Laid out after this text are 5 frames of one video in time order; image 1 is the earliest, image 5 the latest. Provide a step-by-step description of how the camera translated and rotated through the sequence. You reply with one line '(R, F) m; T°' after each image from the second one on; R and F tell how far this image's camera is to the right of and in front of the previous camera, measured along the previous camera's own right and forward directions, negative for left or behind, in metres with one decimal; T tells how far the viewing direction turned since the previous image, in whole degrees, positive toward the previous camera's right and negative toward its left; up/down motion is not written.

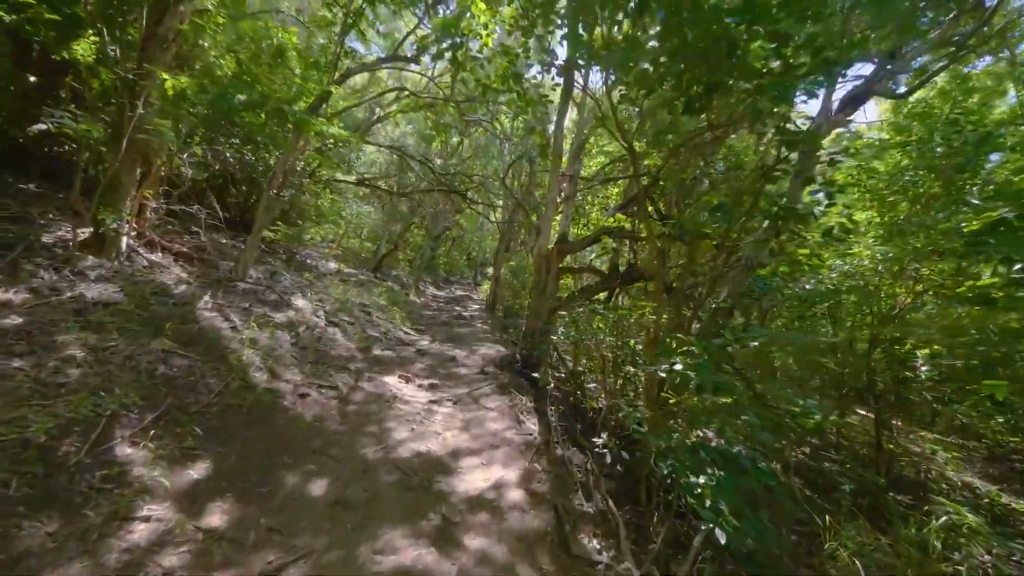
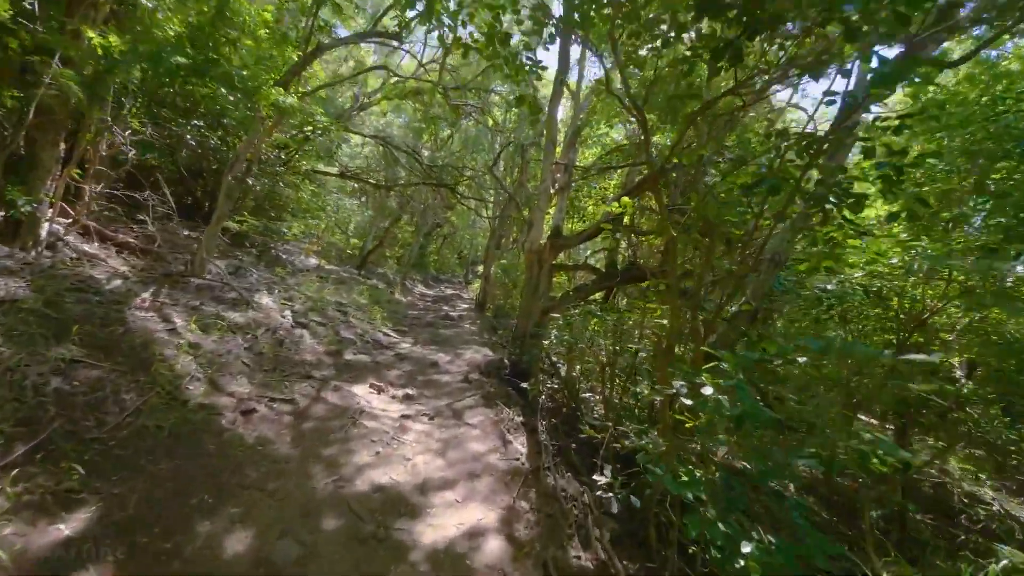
(+0.1, +0.6) m; +1°
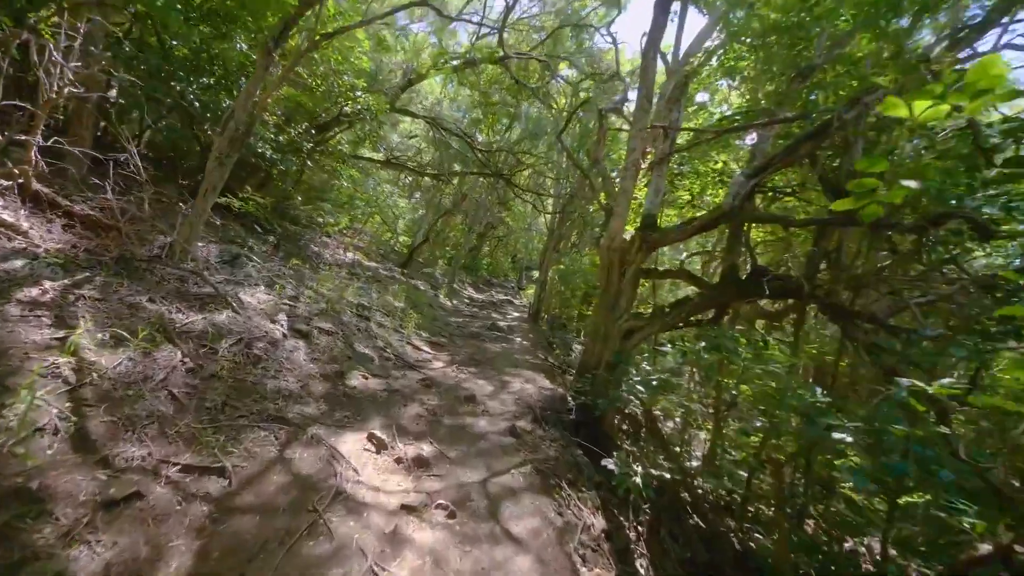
(-0.2, +1.7) m; -7°
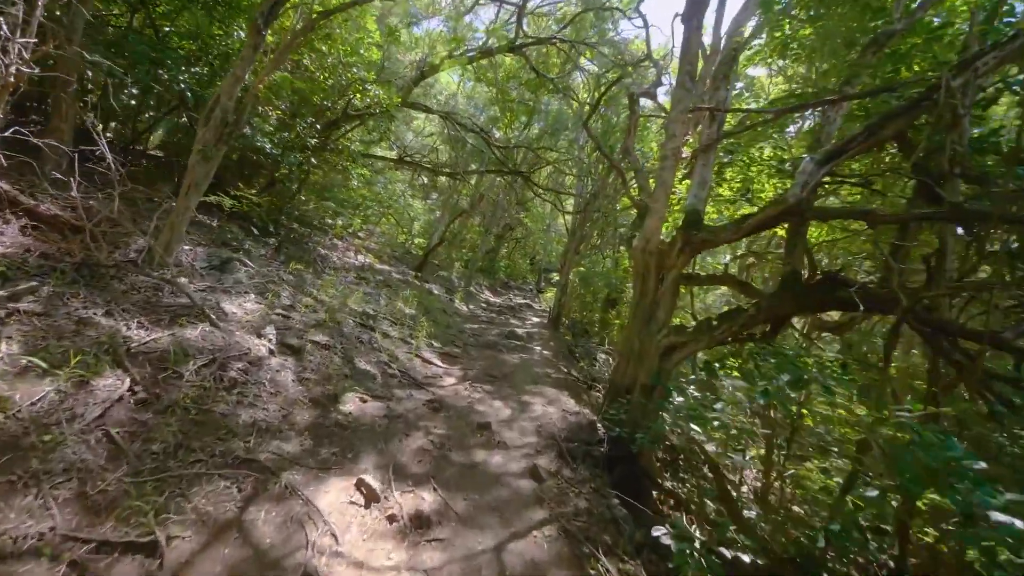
(0.0, +0.6) m; -2°
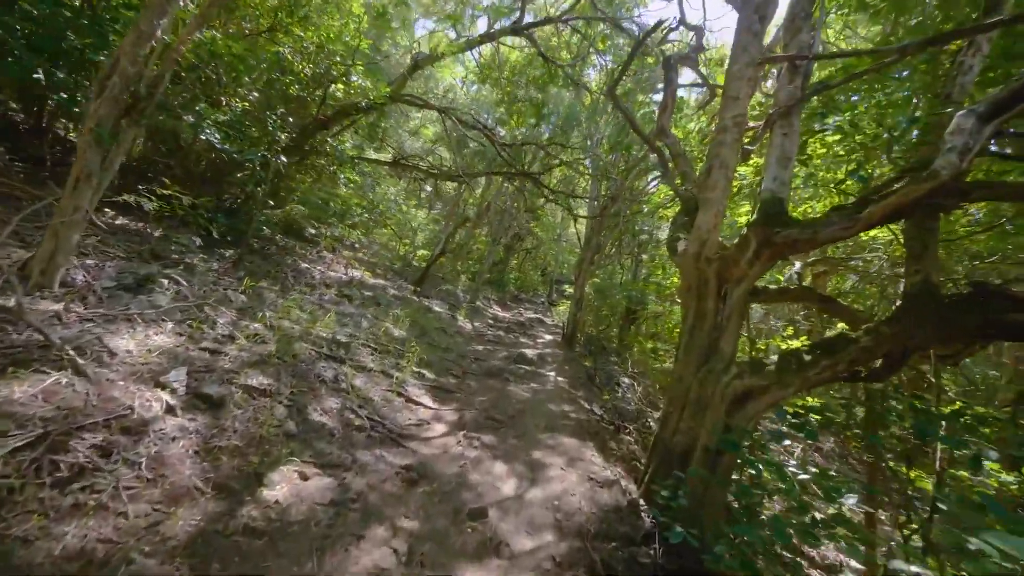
(0.0, +1.1) m; -1°
